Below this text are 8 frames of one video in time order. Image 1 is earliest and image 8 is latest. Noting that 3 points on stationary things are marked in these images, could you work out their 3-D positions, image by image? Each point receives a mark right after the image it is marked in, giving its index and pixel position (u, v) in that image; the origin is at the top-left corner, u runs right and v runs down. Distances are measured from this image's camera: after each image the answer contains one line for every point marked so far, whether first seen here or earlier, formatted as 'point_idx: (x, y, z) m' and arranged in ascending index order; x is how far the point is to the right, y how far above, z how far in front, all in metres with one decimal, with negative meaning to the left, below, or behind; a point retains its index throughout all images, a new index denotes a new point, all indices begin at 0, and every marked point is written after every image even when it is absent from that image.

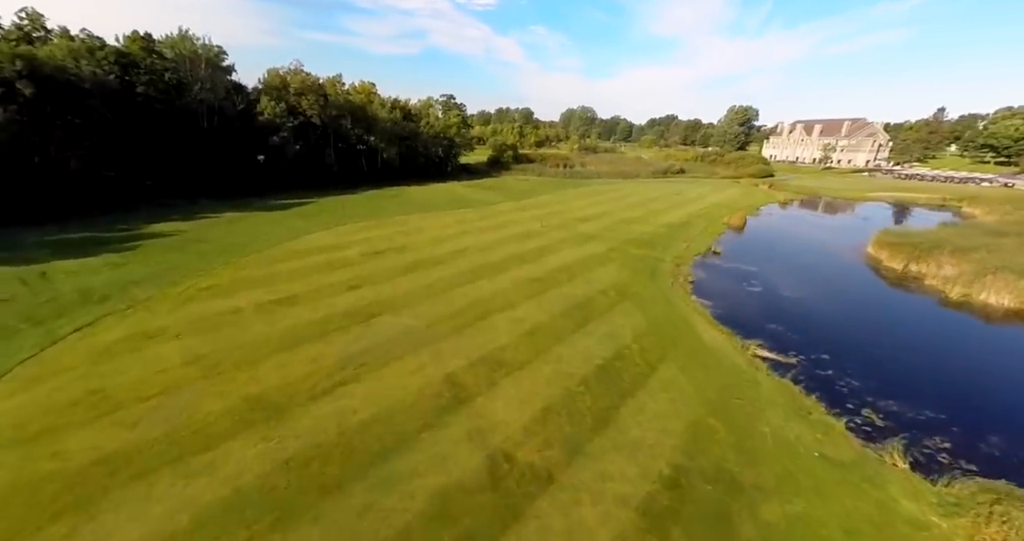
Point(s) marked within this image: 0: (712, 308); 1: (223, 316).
0: (+9.4, -1.8, +20.2) m
1: (-10.0, -1.6, +15.6) m
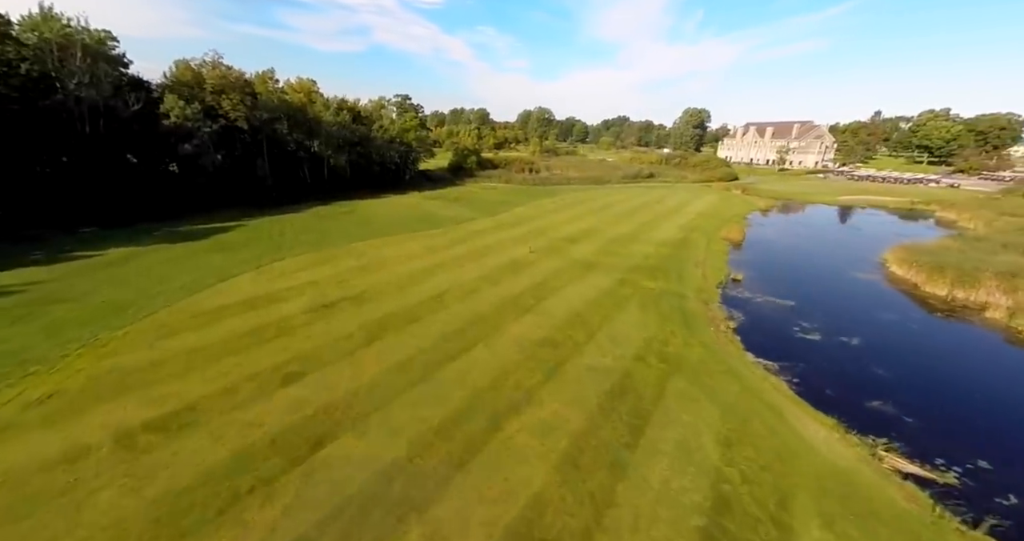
0: (+9.6, -3.7, +15.4) m
1: (-9.2, -4.0, +9.0) m
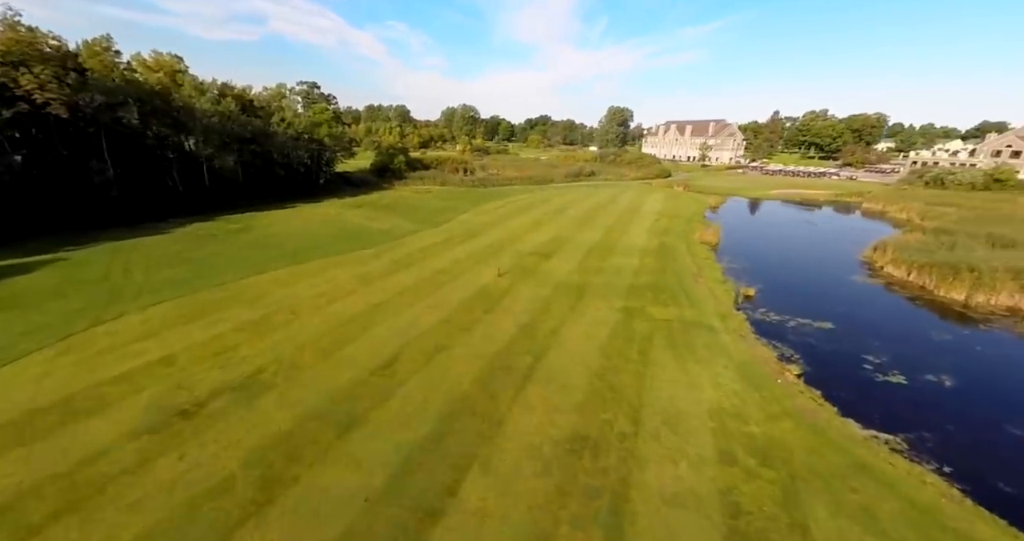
0: (+9.9, -4.5, +10.6) m
1: (-7.6, -5.8, +1.2) m
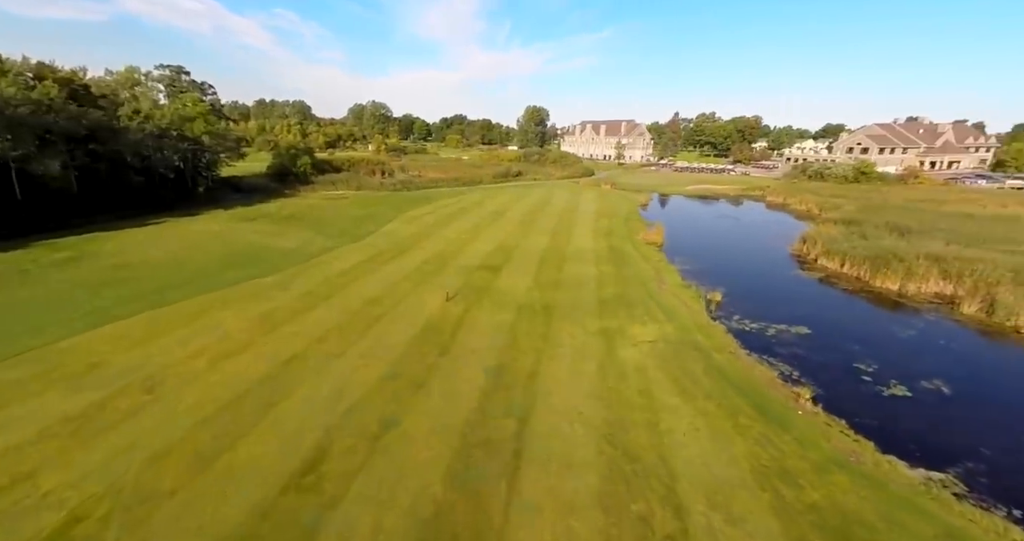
0: (+9.8, -4.6, +8.9) m
1: (-5.6, -6.9, -3.5) m
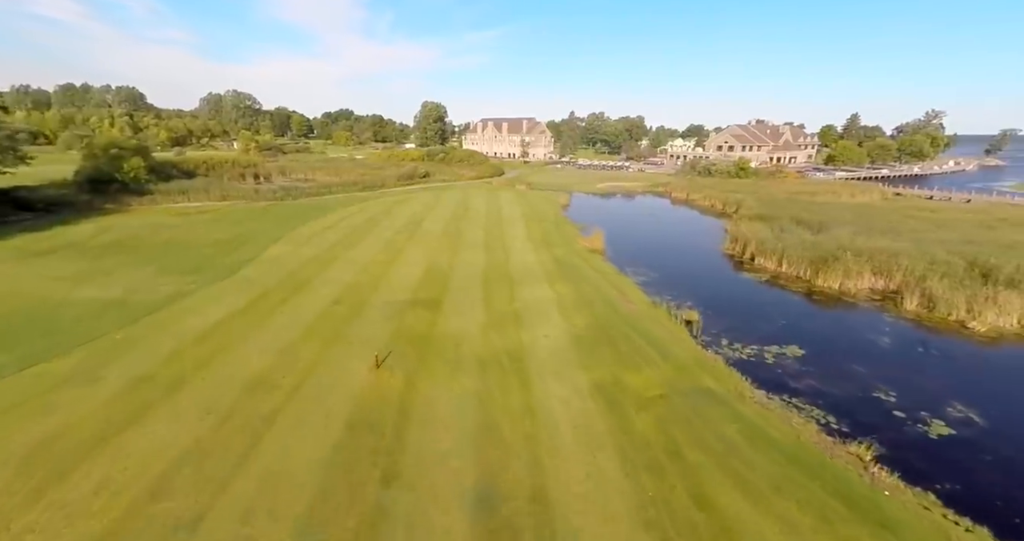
0: (+10.2, -5.1, +6.8) m
1: (-1.8, -8.4, -8.8) m
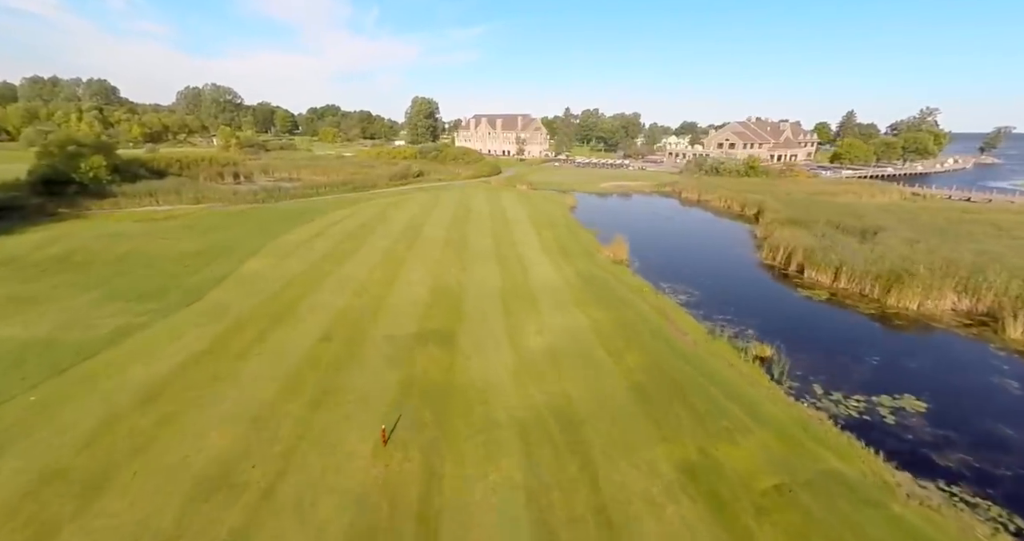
0: (+11.6, -6.0, +3.7) m
1: (-0.1, -9.4, -12.1) m
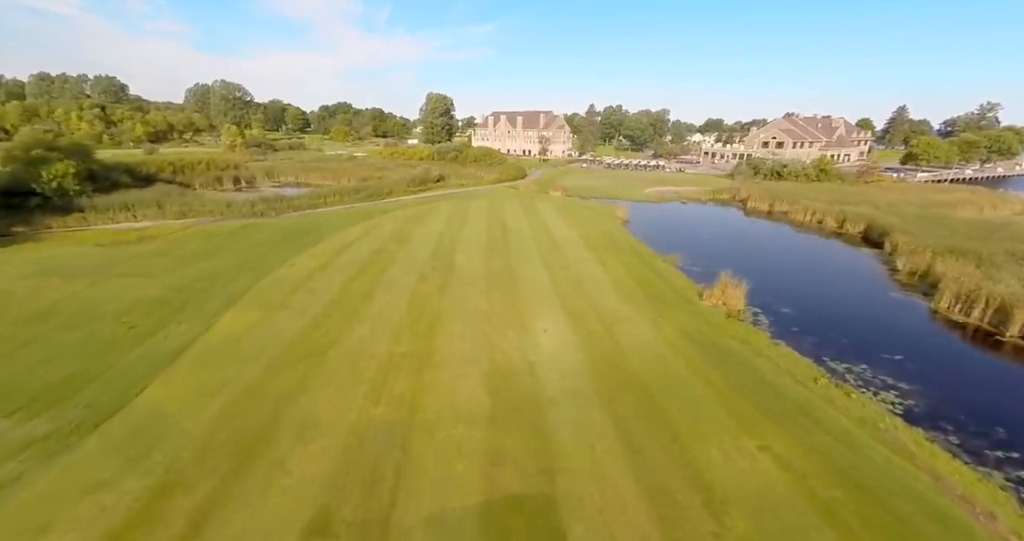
0: (+14.1, -8.4, -3.8) m
1: (+2.0, -11.8, -19.3) m
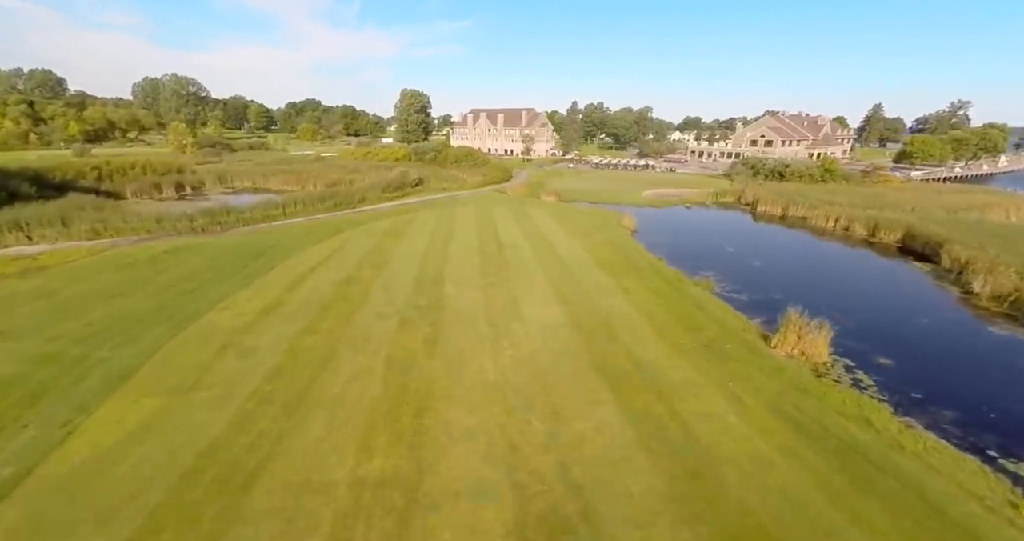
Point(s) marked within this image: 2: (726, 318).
0: (+15.8, -9.7, -8.1) m
1: (+4.5, -13.4, -24.2) m
2: (+8.4, -1.4, +18.3) m
